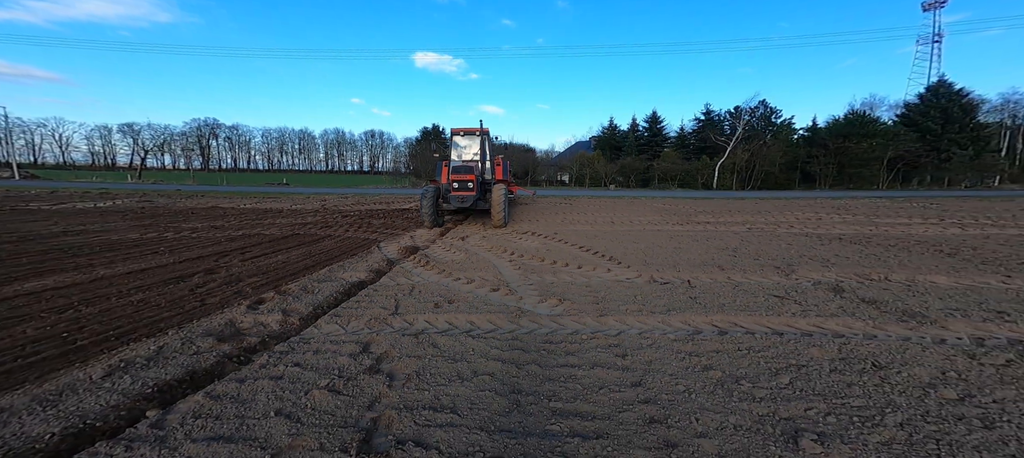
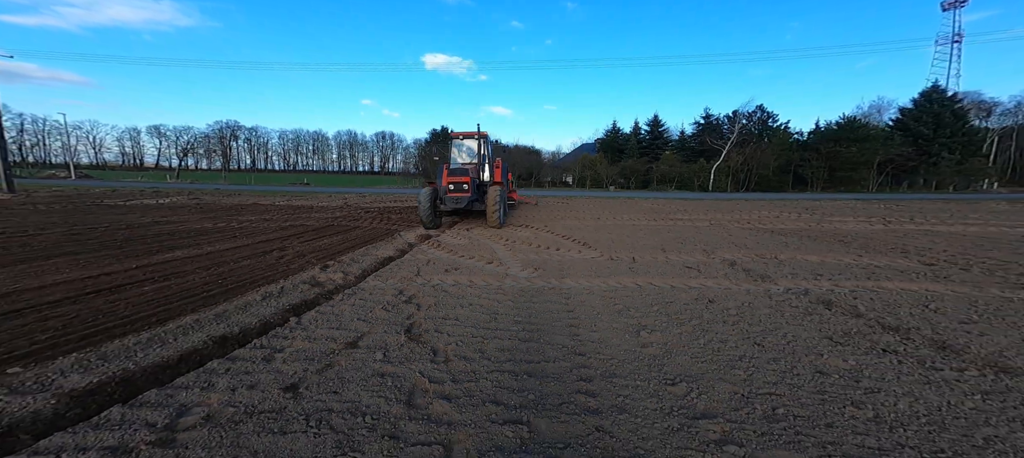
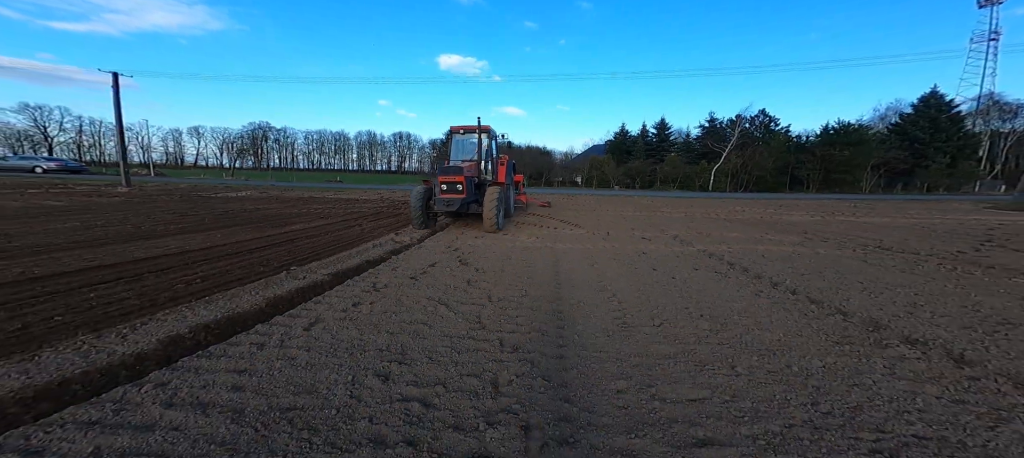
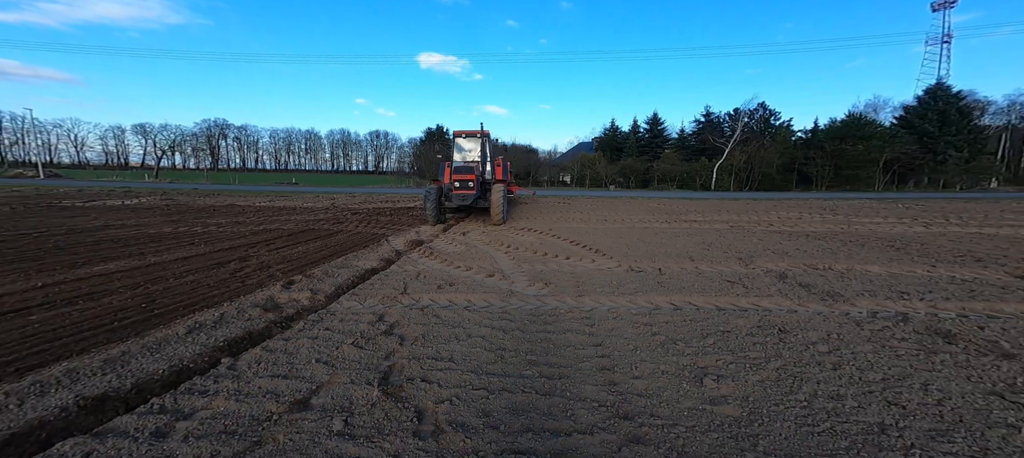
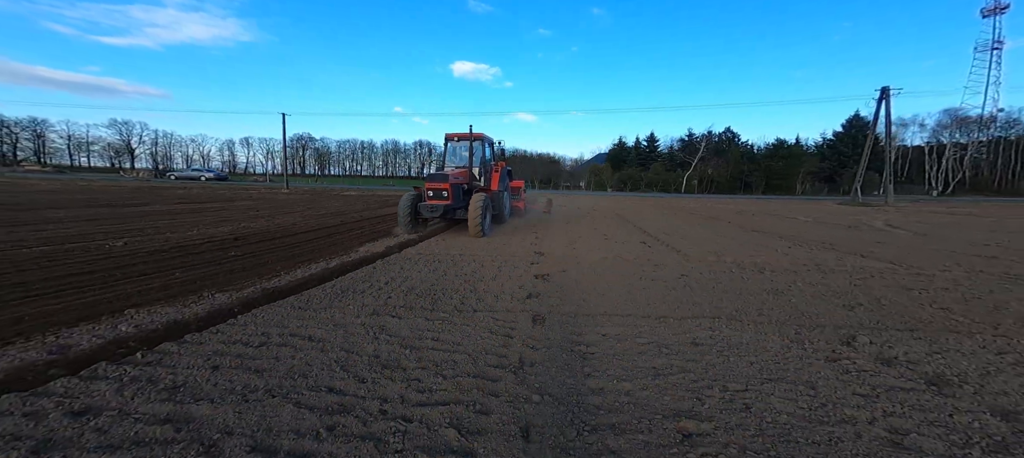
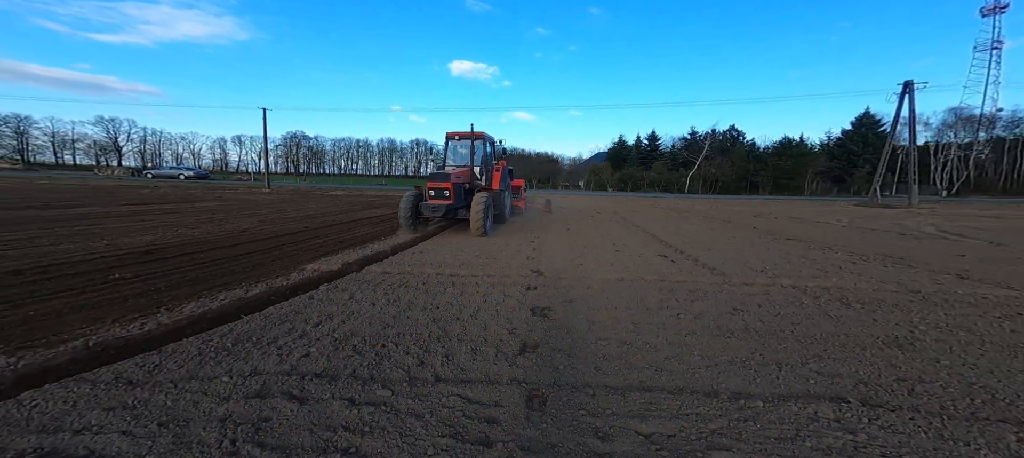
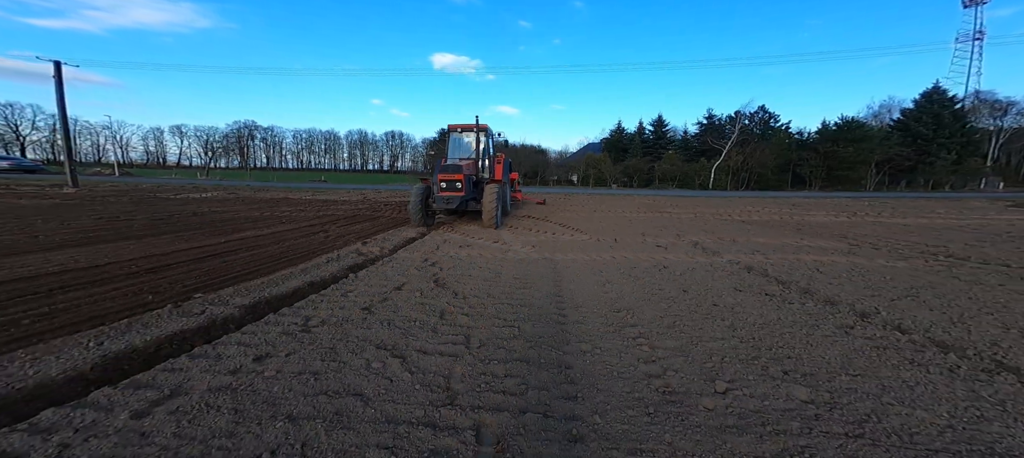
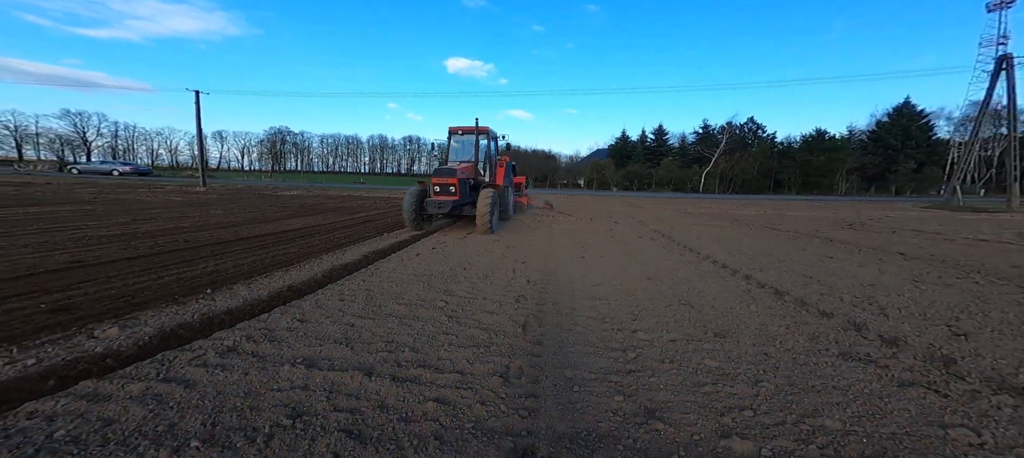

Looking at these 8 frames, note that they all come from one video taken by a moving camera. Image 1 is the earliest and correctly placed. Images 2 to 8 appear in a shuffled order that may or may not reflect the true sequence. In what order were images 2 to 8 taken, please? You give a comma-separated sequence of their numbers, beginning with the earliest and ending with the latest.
4, 2, 7, 3, 8, 6, 5
